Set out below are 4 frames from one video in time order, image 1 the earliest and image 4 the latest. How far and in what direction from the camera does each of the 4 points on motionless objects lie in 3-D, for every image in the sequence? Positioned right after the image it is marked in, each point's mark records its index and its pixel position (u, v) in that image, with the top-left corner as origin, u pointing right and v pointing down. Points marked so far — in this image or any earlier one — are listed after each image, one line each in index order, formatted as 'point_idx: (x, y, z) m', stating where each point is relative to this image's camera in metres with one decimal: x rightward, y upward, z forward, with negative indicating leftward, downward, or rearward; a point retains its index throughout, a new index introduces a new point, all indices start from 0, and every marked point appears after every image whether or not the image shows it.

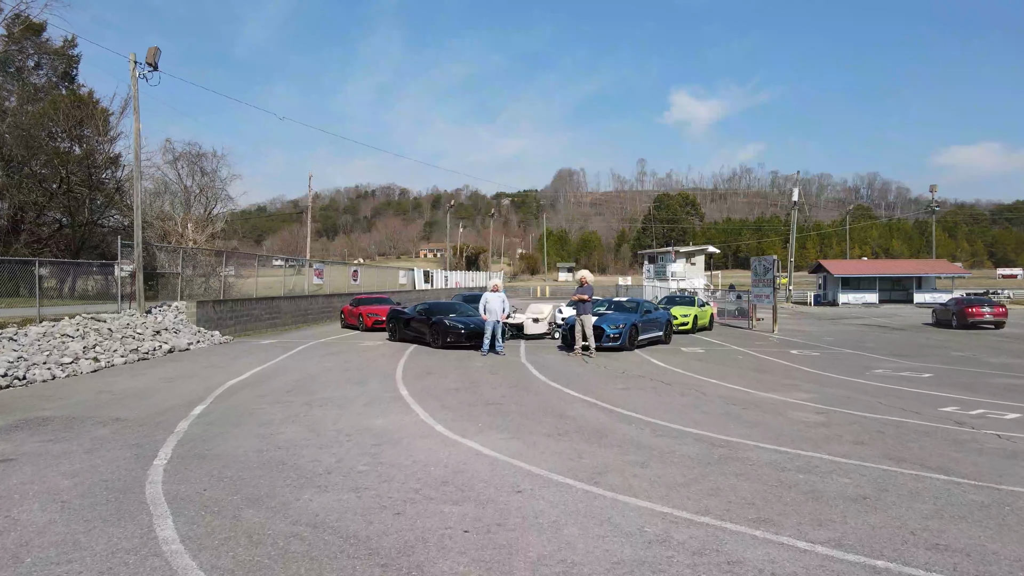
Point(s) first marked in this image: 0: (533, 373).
0: (+0.5, -1.9, +14.1) m
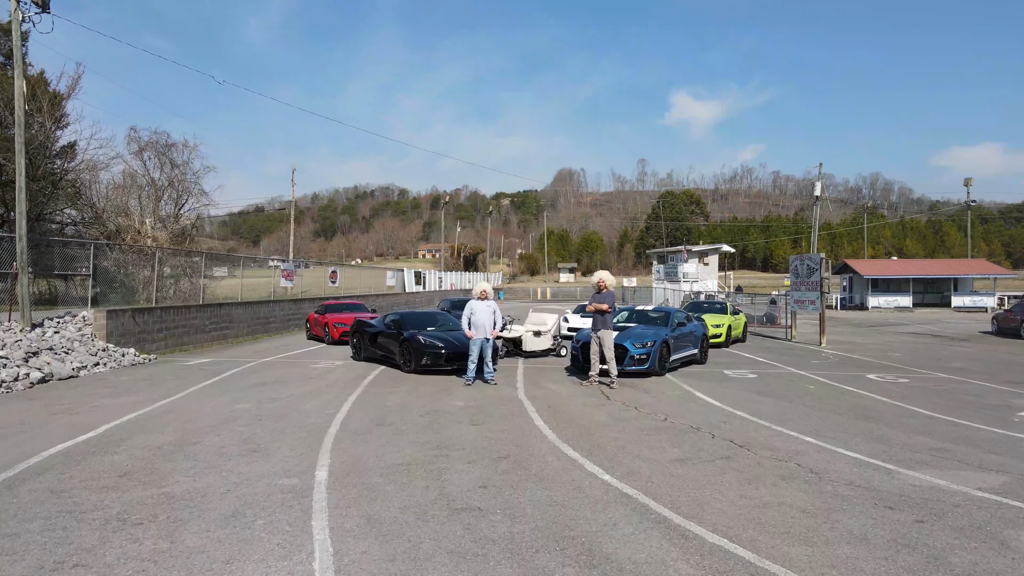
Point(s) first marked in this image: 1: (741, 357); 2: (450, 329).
0: (+0.3, -2.0, +9.5) m
1: (+6.5, -2.0, +18.7) m
2: (-1.5, -1.0, +16.2) m
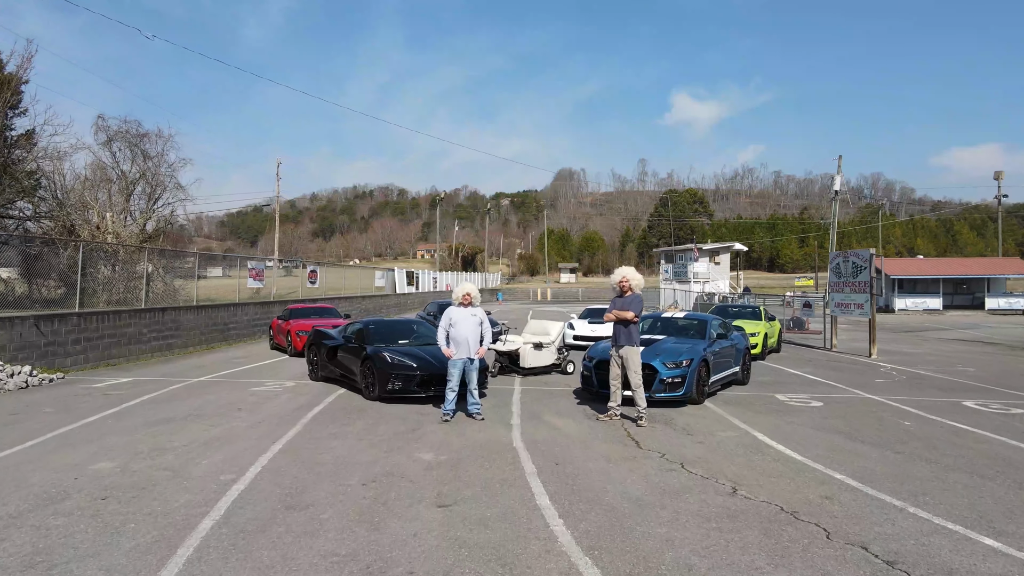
0: (+0.2, -2.0, +6.1) m
1: (+6.4, -2.0, +15.3) m
2: (-1.6, -1.0, +12.7) m
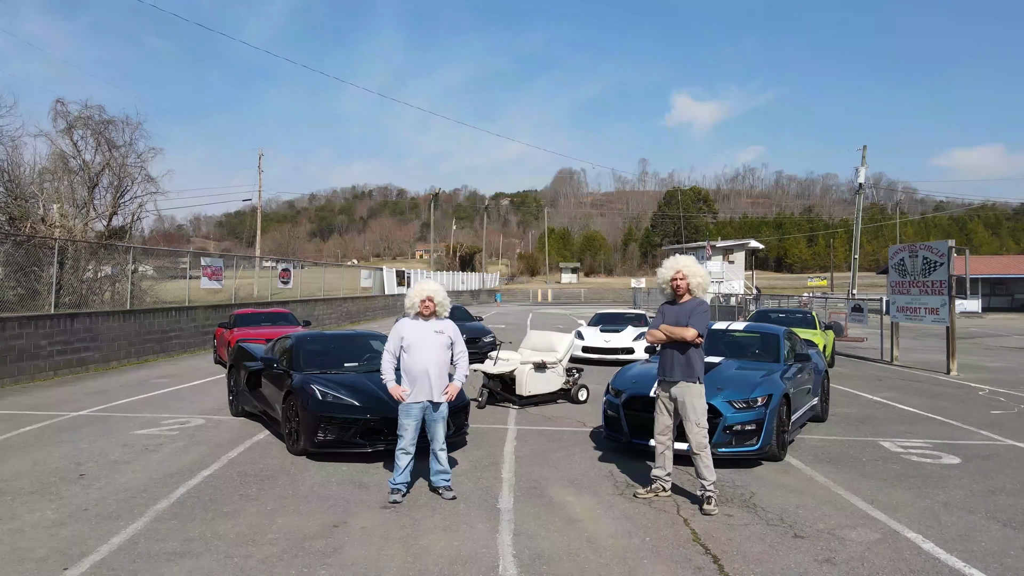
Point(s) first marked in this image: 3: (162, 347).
0: (+0.1, -2.0, +2.3) m
1: (+6.3, -2.0, +11.5) m
2: (-1.7, -1.0, +8.9) m
3: (-10.0, -1.7, +19.1) m
